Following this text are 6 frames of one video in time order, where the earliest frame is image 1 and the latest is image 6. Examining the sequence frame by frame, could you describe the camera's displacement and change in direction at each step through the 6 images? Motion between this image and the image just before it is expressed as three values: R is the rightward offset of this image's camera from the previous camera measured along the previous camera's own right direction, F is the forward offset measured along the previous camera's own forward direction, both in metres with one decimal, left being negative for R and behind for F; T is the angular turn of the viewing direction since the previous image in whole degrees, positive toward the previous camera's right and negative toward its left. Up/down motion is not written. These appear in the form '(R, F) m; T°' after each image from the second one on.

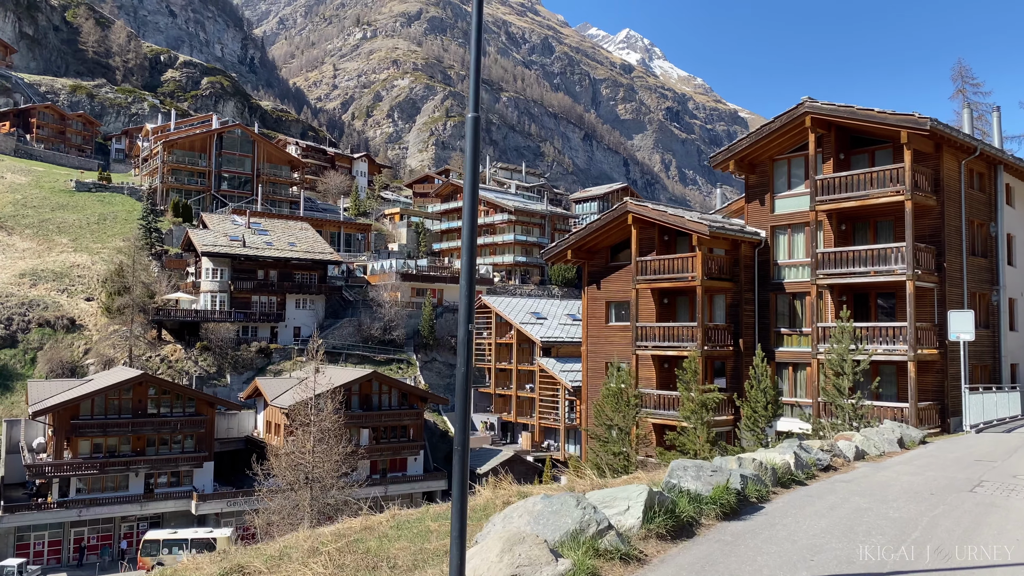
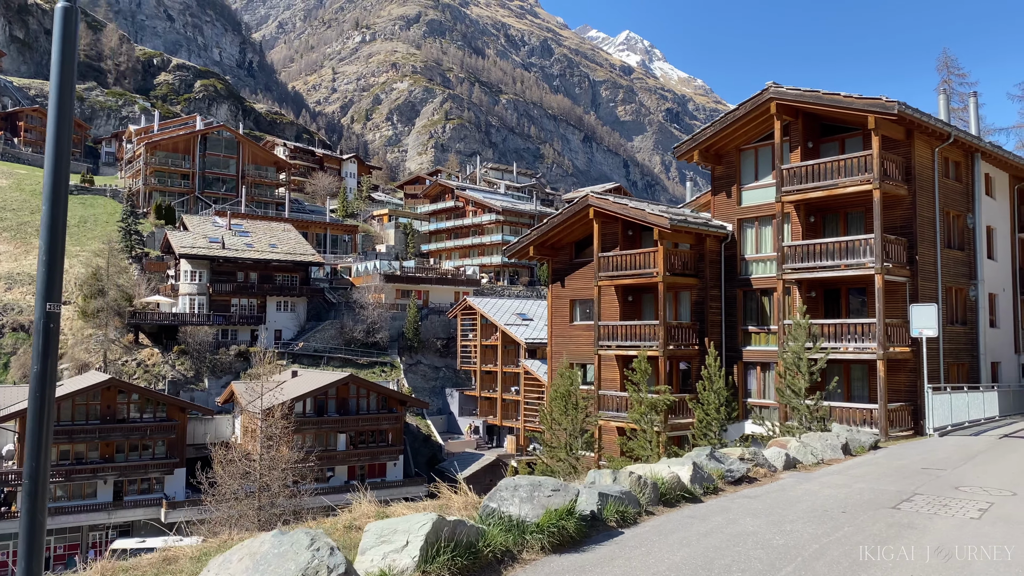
(+1.7, +1.4) m; 0°
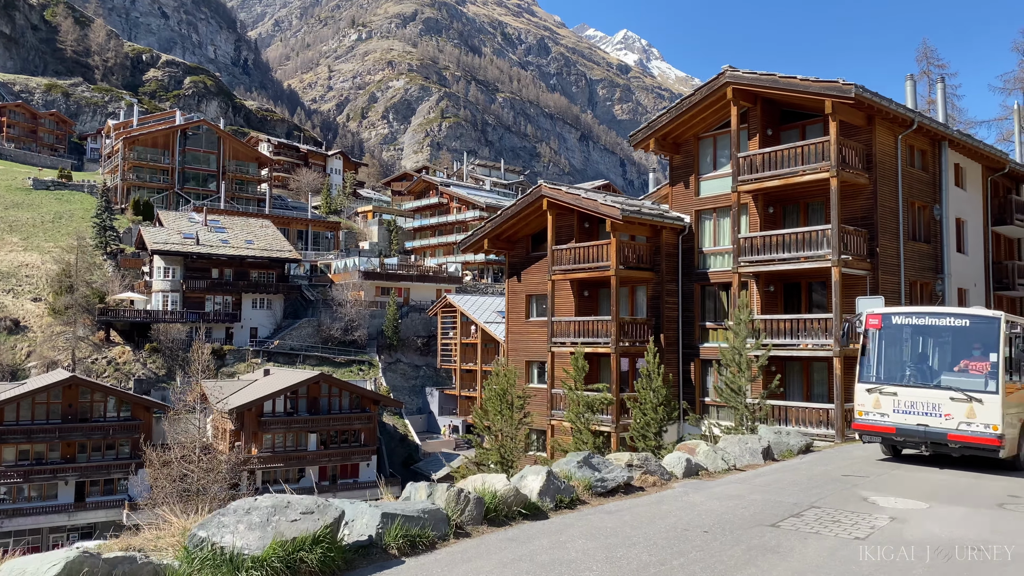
(+1.7, +1.2) m; 0°
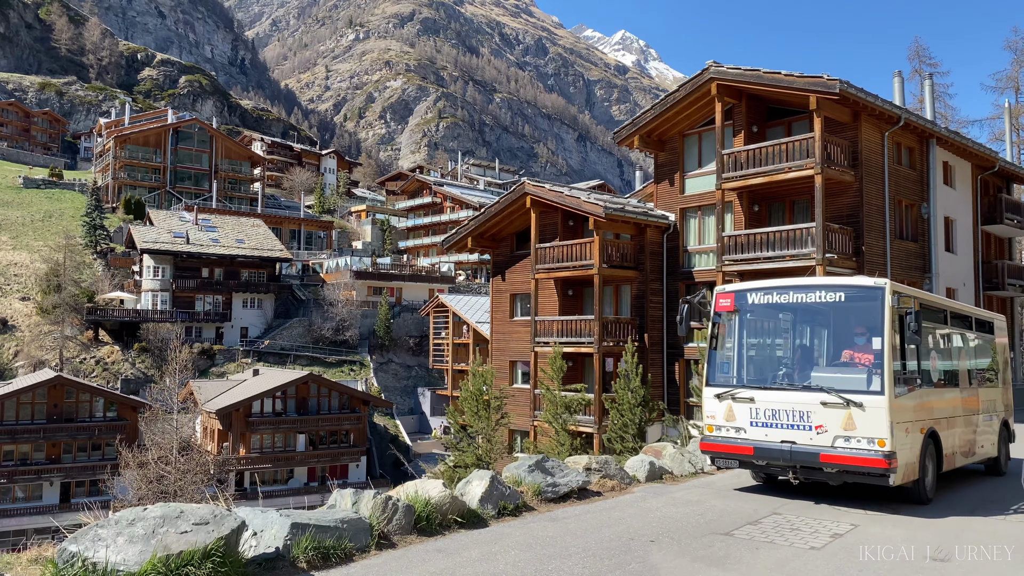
(+0.5, +0.4) m; 0°
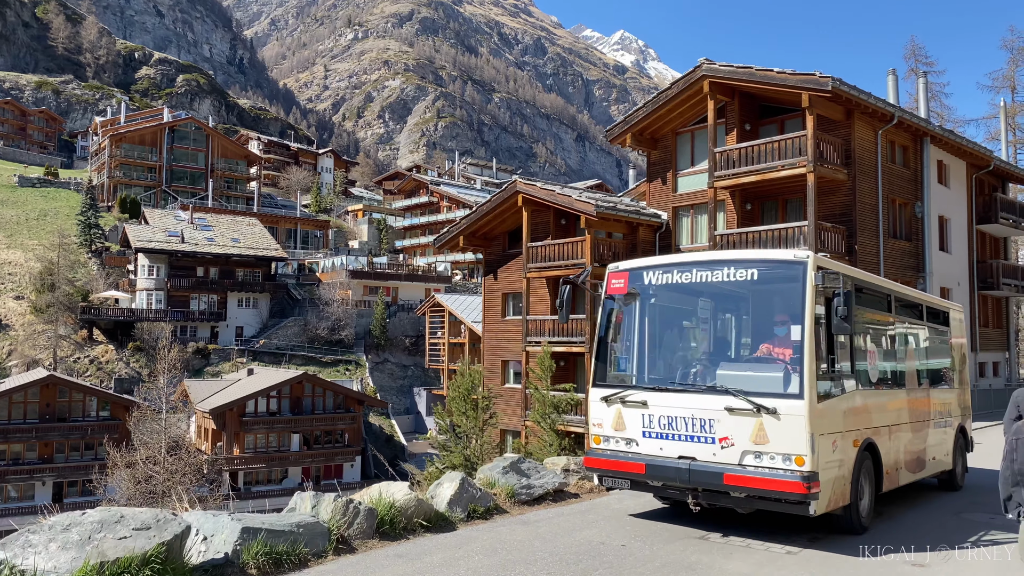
(+0.3, +0.2) m; 0°
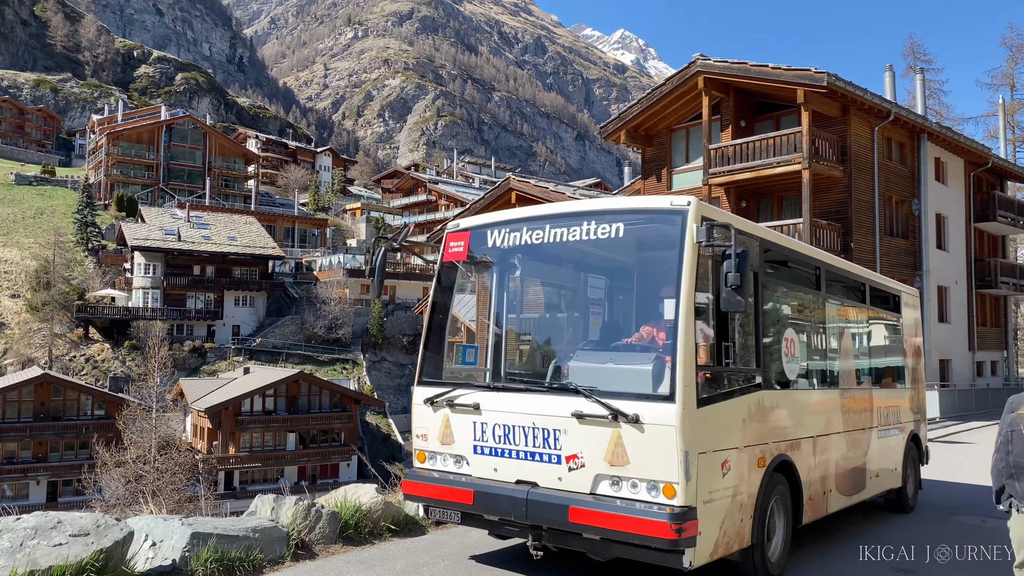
(+0.2, +0.2) m; 0°
